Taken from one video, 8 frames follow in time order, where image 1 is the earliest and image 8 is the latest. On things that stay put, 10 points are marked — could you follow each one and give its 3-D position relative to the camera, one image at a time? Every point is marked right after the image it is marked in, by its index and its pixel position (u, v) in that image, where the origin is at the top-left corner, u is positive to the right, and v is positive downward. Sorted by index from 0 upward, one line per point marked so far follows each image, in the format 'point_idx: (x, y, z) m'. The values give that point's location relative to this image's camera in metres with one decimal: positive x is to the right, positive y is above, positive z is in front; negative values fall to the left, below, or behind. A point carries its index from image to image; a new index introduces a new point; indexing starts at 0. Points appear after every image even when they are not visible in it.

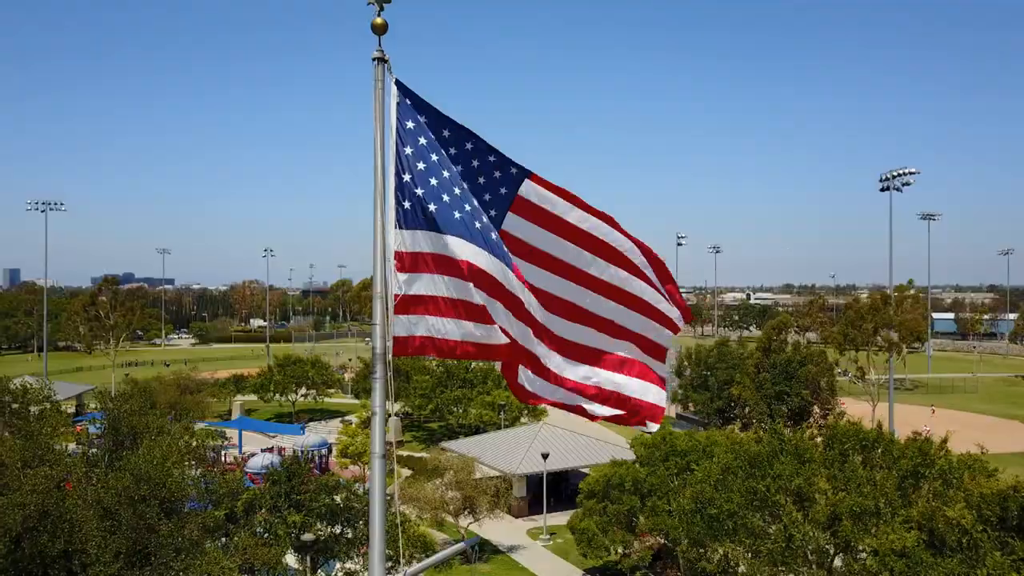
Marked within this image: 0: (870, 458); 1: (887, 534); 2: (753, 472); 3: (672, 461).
0: (+7.8, -3.8, +16.2) m
1: (+6.4, -4.0, +11.4) m
2: (+5.5, -4.1, +16.3) m
3: (+4.4, -4.8, +19.9) m
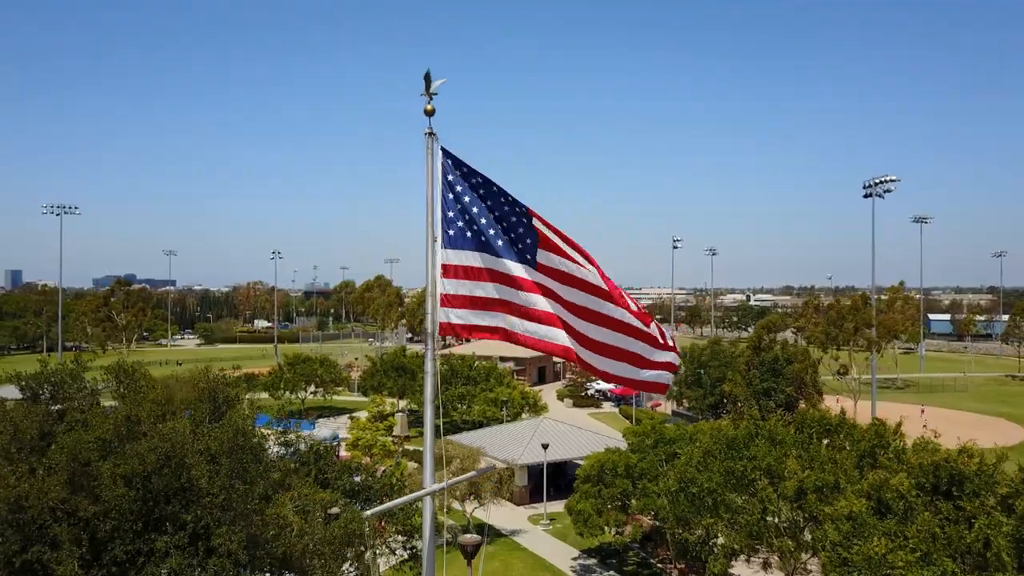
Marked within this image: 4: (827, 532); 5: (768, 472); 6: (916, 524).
0: (+7.9, -3.8, +18.1) m
1: (+6.5, -4.0, +13.3) m
2: (+5.6, -4.2, +18.2) m
3: (+4.5, -4.9, +21.8) m
4: (+6.0, -4.5, +13.2) m
5: (+6.1, -4.3, +16.9) m
6: (+6.9, -4.0, +12.1) m
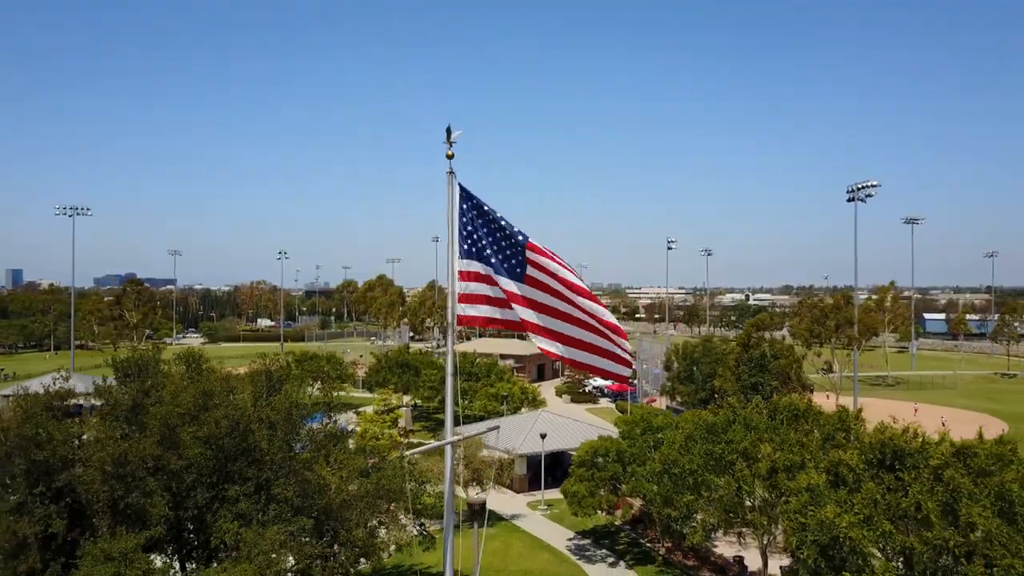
0: (+7.9, -3.8, +19.9) m
1: (+6.5, -4.0, +15.1) m
2: (+5.6, -4.2, +20.0) m
3: (+4.5, -4.9, +23.6) m
4: (+6.0, -4.5, +15.0) m
5: (+6.1, -4.3, +18.7) m
6: (+6.9, -4.0, +14.0) m
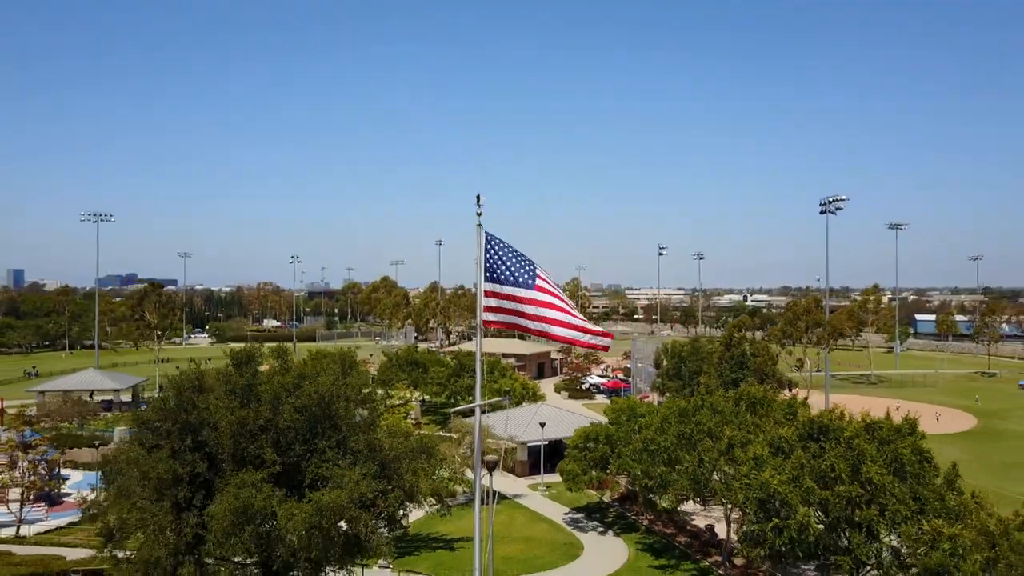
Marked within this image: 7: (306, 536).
0: (+8.1, -4.0, +23.7) m
1: (+6.6, -4.3, +18.8) m
2: (+5.7, -4.4, +23.7) m
3: (+4.6, -5.1, +27.3) m
4: (+6.1, -4.8, +18.7) m
5: (+6.2, -4.6, +22.5) m
6: (+7.1, -4.2, +17.7) m
7: (-3.5, -4.2, +12.1) m
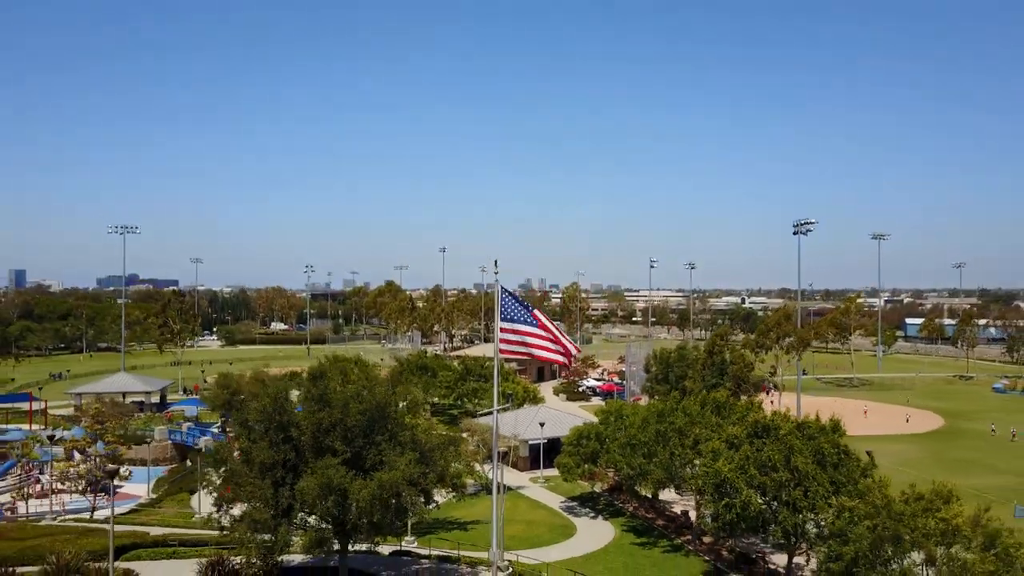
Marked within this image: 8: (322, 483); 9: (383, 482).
0: (+8.2, -4.9, +28.2) m
1: (+6.8, -5.1, +23.4) m
2: (+5.9, -5.3, +28.3) m
3: (+4.8, -6.0, +31.9) m
4: (+6.3, -5.6, +23.3) m
5: (+6.4, -5.4, +27.0) m
6: (+7.2, -5.1, +22.2) m
7: (-3.3, -5.0, +16.6) m
8: (-4.4, -4.6, +16.6) m
9: (-3.0, -4.6, +16.8) m
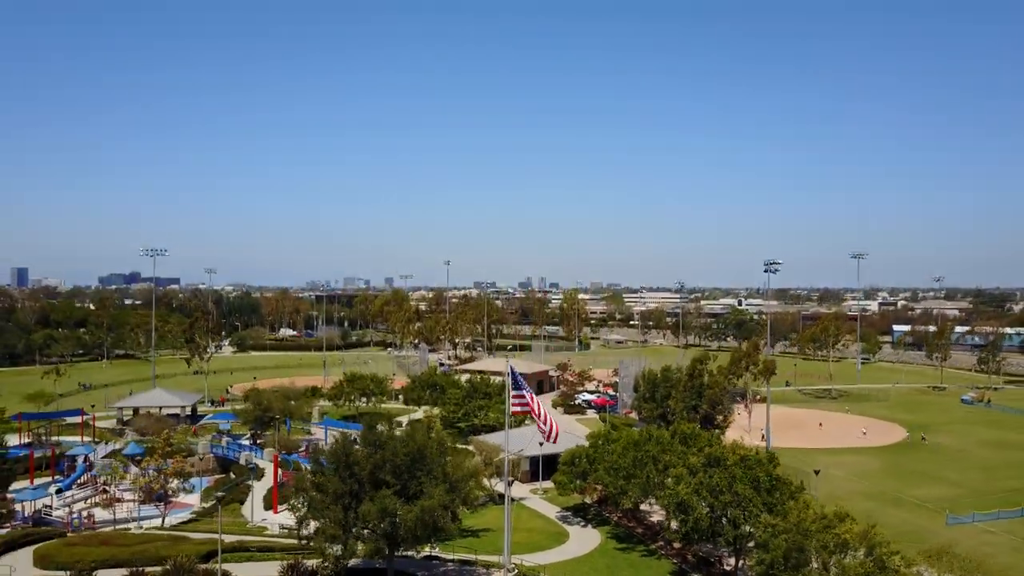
0: (+8.4, -7.3, +34.2) m
1: (+7.0, -7.6, +29.4) m
2: (+6.1, -7.7, +34.3) m
3: (+5.0, -8.4, +37.9) m
4: (+6.5, -8.0, +29.3) m
5: (+6.6, -7.8, +33.0) m
6: (+7.4, -7.5, +28.2) m
7: (-3.1, -7.4, +22.6) m
8: (-4.2, -7.0, +22.6) m
9: (-2.8, -7.0, +22.8) m
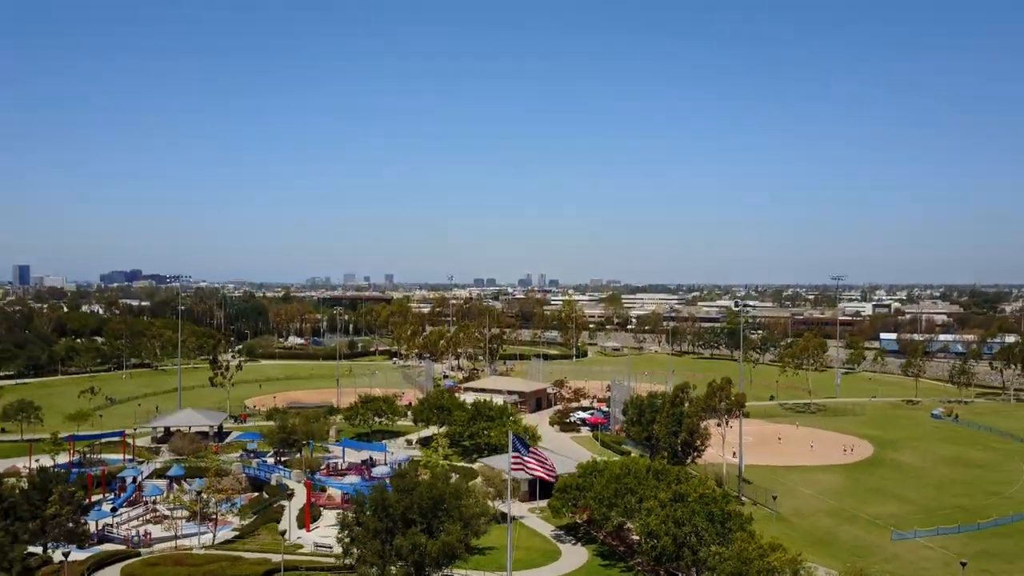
0: (+8.5, -10.6, +40.5) m
1: (+7.0, -10.8, +35.7) m
2: (+6.1, -10.9, +40.6) m
3: (+5.0, -11.6, +44.2) m
4: (+6.5, -11.3, +35.6) m
5: (+6.6, -11.1, +39.3) m
6: (+7.5, -10.8, +34.6) m
7: (-3.1, -10.8, +28.9) m
8: (-4.1, -10.4, +28.9) m
9: (-2.8, -10.3, +29.1) m
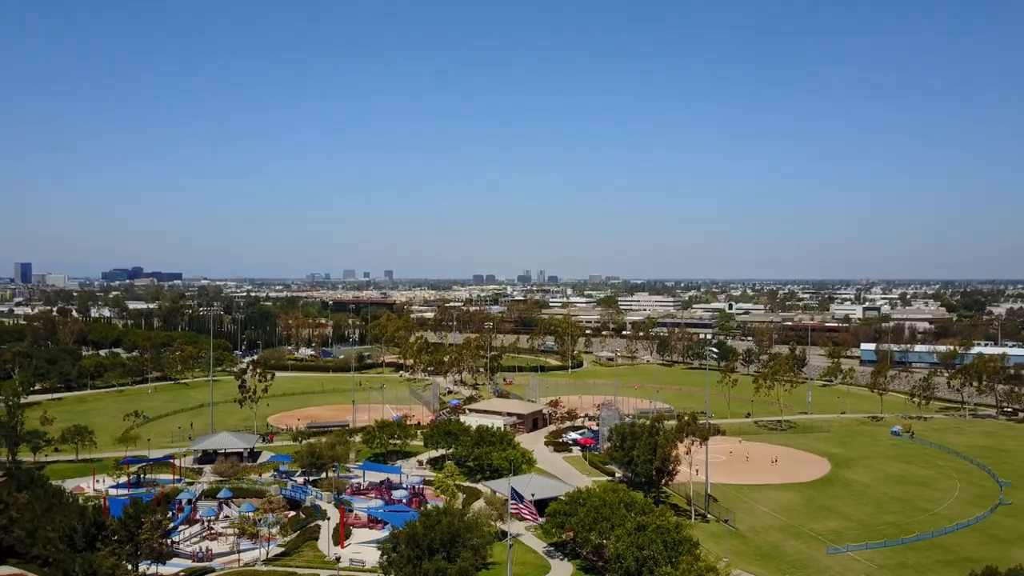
0: (+8.4, -15.2, +50.3) m
1: (+7.0, -15.6, +45.5) m
2: (+6.1, -15.6, +50.4) m
3: (+5.0, -16.2, +54.0) m
4: (+6.5, -16.0, +45.4) m
5: (+6.5, -15.8, +49.1) m
6: (+7.4, -15.5, +44.3) m
7: (-3.1, -15.5, +38.7) m
8: (-4.2, -15.1, +38.7) m
9: (-2.8, -15.1, +38.9) m
